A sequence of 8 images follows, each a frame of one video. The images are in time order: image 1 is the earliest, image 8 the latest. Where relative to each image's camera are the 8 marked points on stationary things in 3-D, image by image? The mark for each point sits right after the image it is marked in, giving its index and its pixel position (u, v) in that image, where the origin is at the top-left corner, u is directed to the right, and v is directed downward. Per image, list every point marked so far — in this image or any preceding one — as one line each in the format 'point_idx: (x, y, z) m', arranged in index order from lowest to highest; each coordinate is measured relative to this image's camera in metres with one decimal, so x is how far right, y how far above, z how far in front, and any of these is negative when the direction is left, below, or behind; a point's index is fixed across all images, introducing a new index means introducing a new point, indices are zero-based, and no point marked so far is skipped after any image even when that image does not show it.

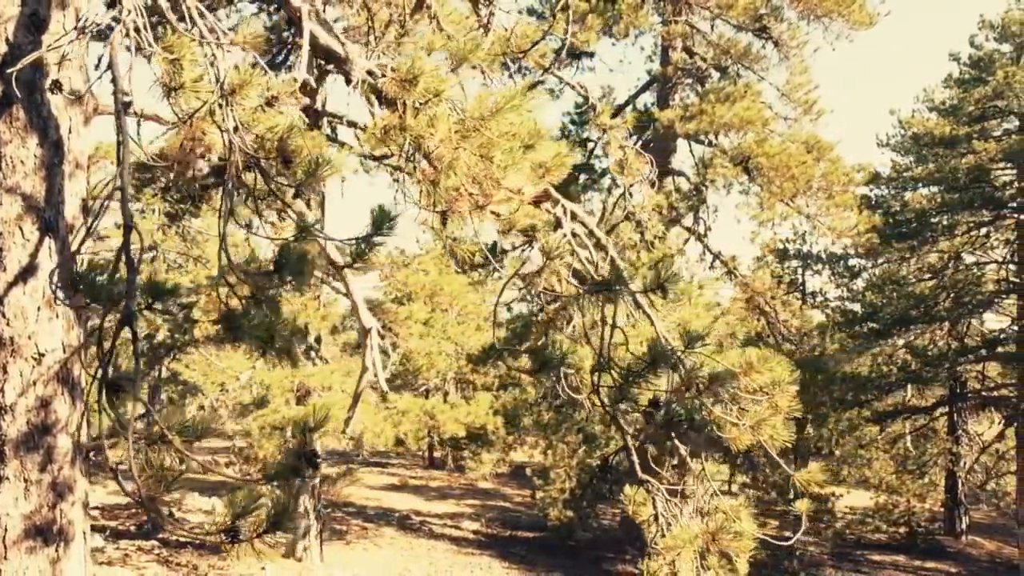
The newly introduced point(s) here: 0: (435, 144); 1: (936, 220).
0: (-0.4, +0.7, +3.4) m
1: (+11.8, +2.0, +19.8) m
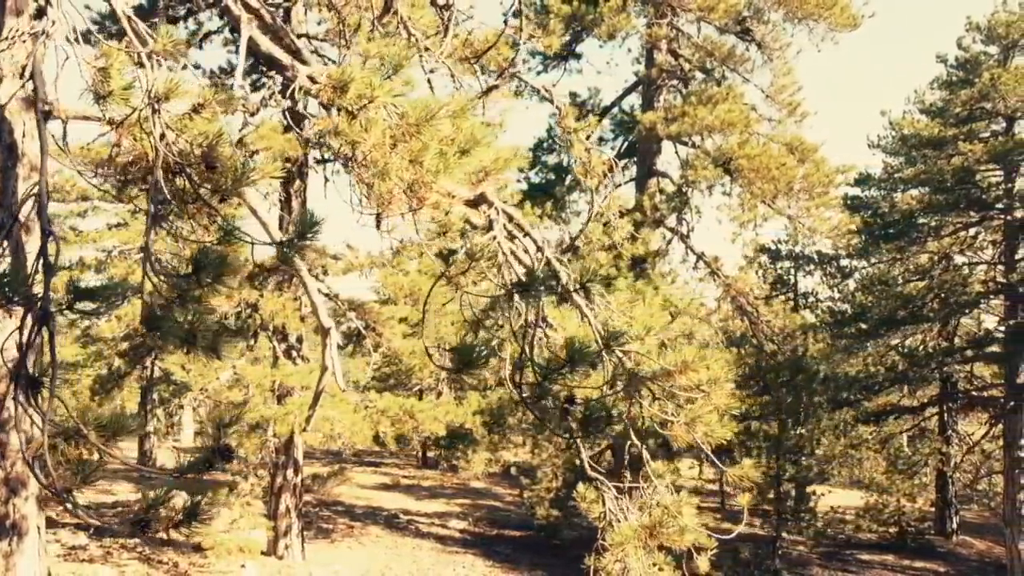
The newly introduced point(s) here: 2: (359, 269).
0: (-0.7, +0.7, +3.5) m
1: (+11.5, +1.9, +19.8) m
2: (-2.3, +0.3, +10.9) m
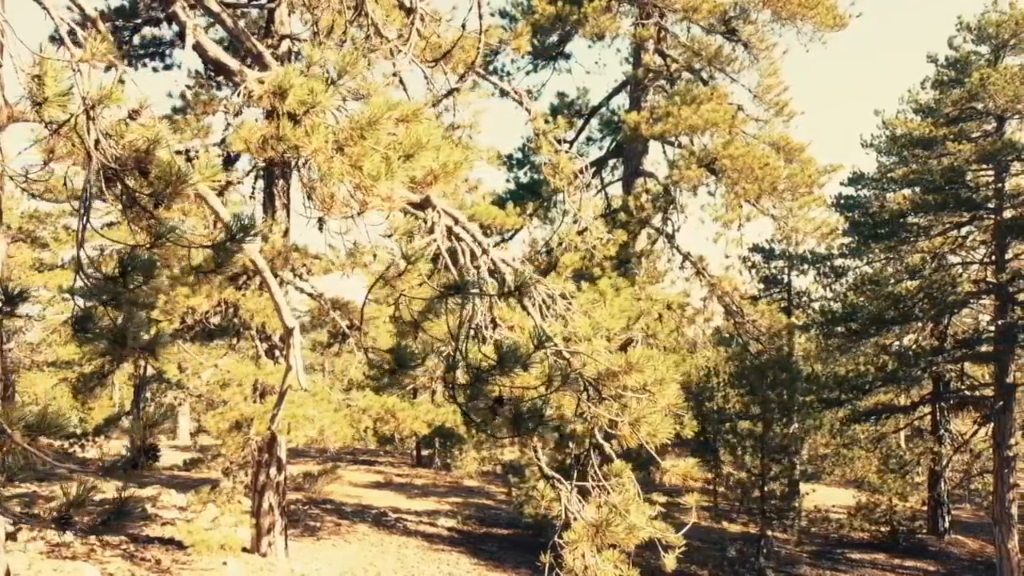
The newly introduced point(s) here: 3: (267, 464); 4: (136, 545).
0: (-1.0, +0.7, +3.5) m
1: (+11.2, +1.9, +19.9) m
2: (-2.6, +0.3, +11.0) m
3: (-3.6, -2.6, +10.5) m
4: (-5.5, -3.8, +10.5) m
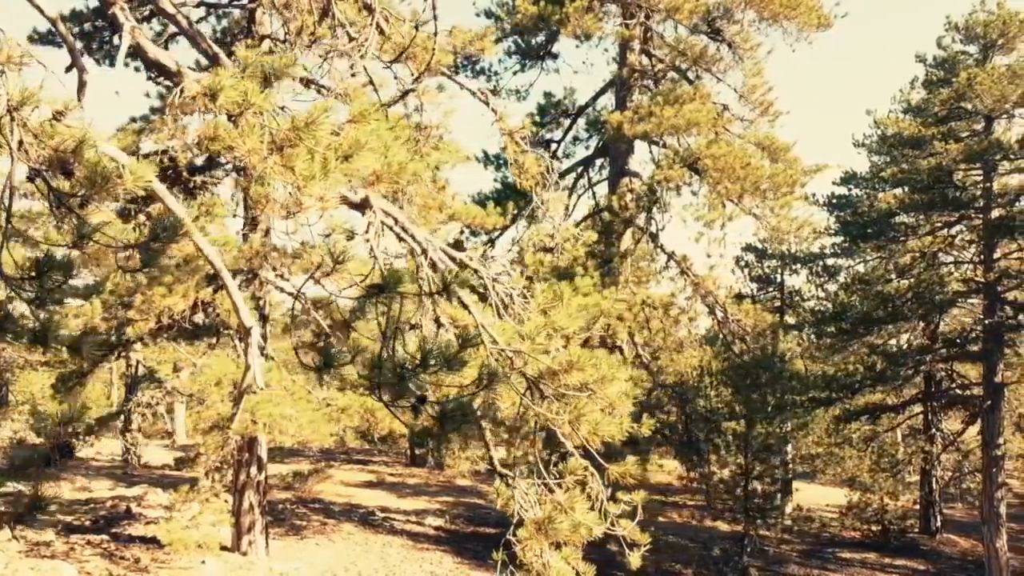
0: (-1.3, +0.7, +3.6) m
1: (+10.9, +2.0, +19.9) m
2: (-2.9, +0.3, +11.0) m
3: (-3.9, -2.6, +10.5) m
4: (-5.8, -3.8, +10.5) m
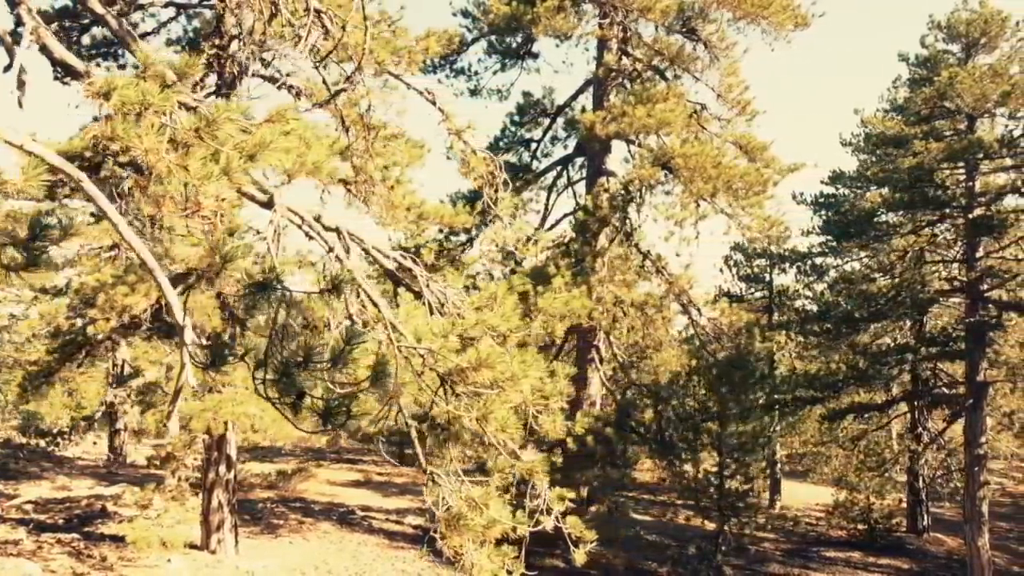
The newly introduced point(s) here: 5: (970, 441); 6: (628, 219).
0: (-1.8, +0.7, +3.6) m
1: (+10.4, +2.0, +19.9) m
2: (-3.4, +0.3, +11.0) m
3: (-4.4, -2.6, +10.5) m
4: (-6.3, -3.8, +10.5) m
5: (+11.7, -3.9, +18.2) m
6: (+2.2, +1.3, +13.6) m
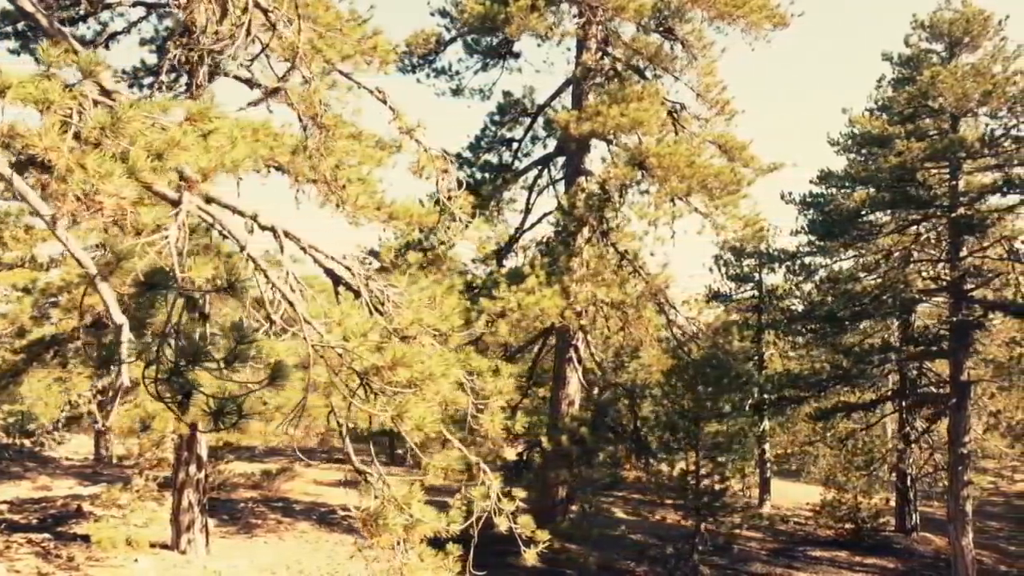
0: (-2.3, +0.7, +3.6) m
1: (+10.0, +2.0, +19.9) m
2: (-3.9, +0.3, +11.0) m
3: (-4.8, -2.6, +10.5) m
4: (-6.8, -3.8, +10.5) m
5: (+11.2, -3.9, +18.2) m
6: (+1.8, +1.3, +13.5) m
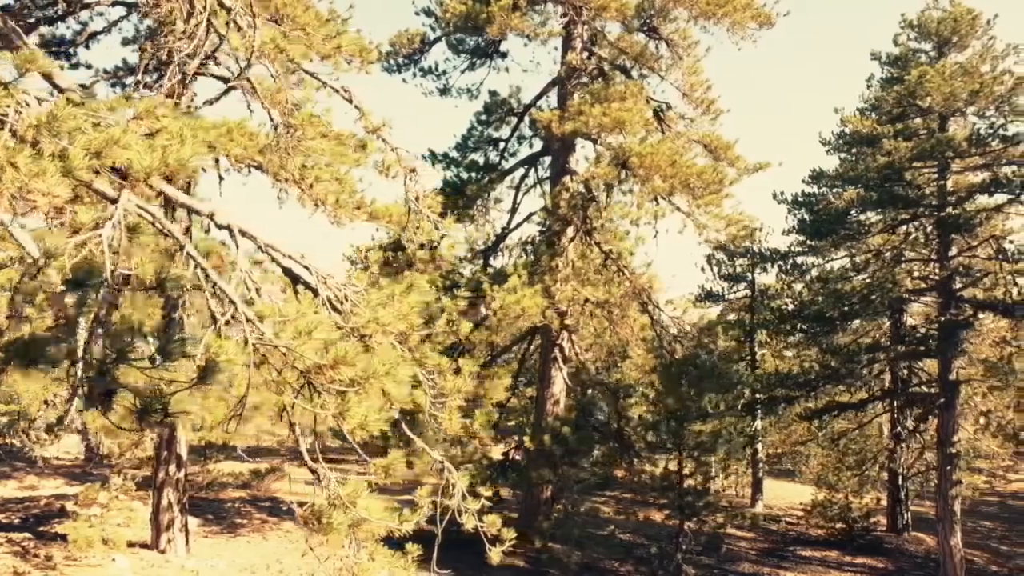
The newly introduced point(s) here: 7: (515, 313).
0: (-2.6, +0.7, +3.6) m
1: (+9.7, +2.0, +19.9) m
2: (-4.2, +0.3, +11.0) m
3: (-5.1, -2.6, +10.5) m
4: (-7.1, -3.7, +10.5) m
5: (+10.9, -3.9, +18.2) m
6: (+1.5, +1.3, +13.5) m
7: (+0.1, -0.4, +12.0) m
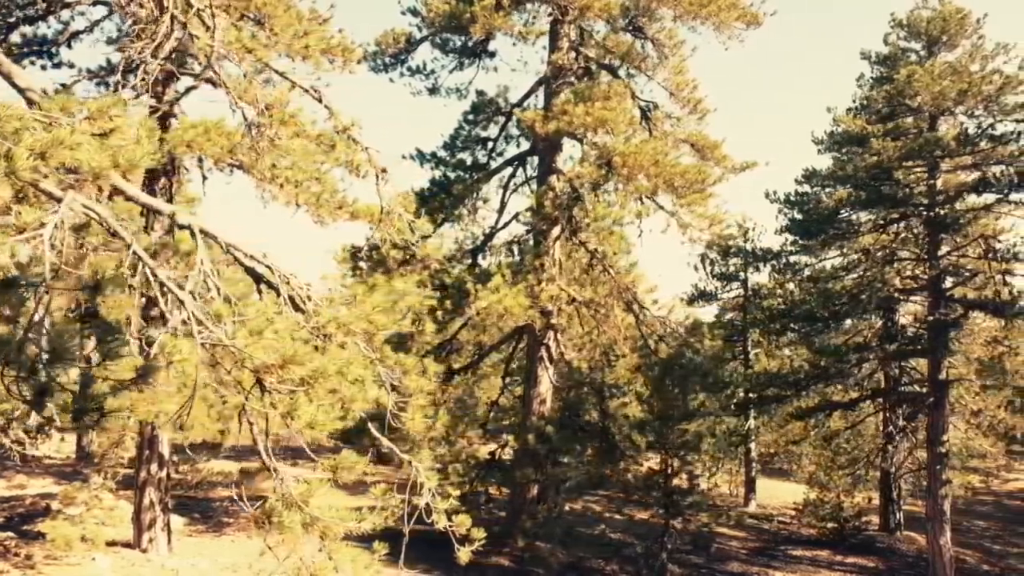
0: (-2.9, +0.7, +3.6) m
1: (+9.4, +2.0, +19.9) m
2: (-4.4, +0.3, +11.0) m
3: (-5.4, -2.5, +10.6) m
4: (-7.4, -3.7, +10.5) m
5: (+10.6, -3.9, +18.2) m
6: (+1.2, +1.4, +13.6) m
7: (-0.2, -0.4, +12.0) m
